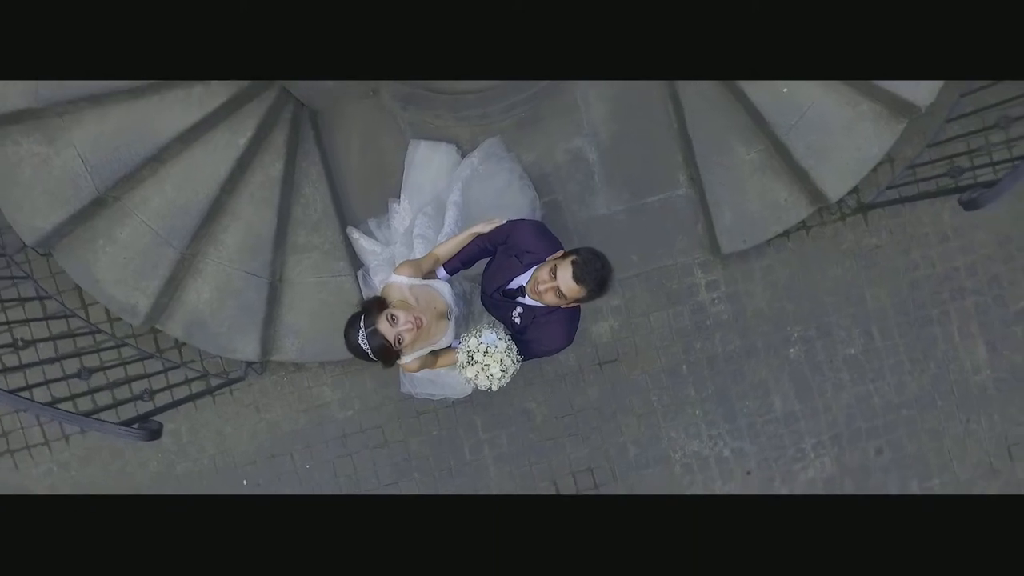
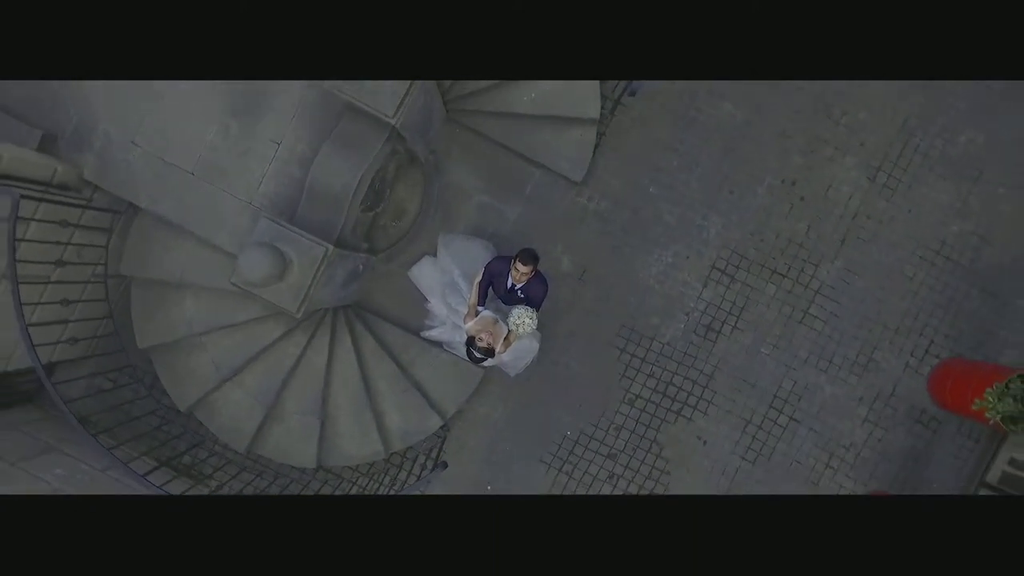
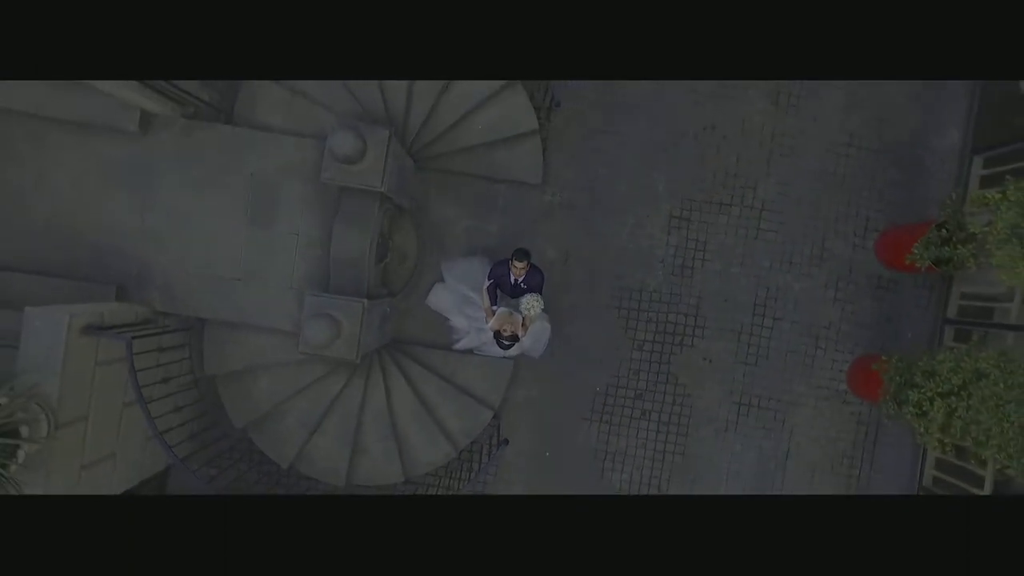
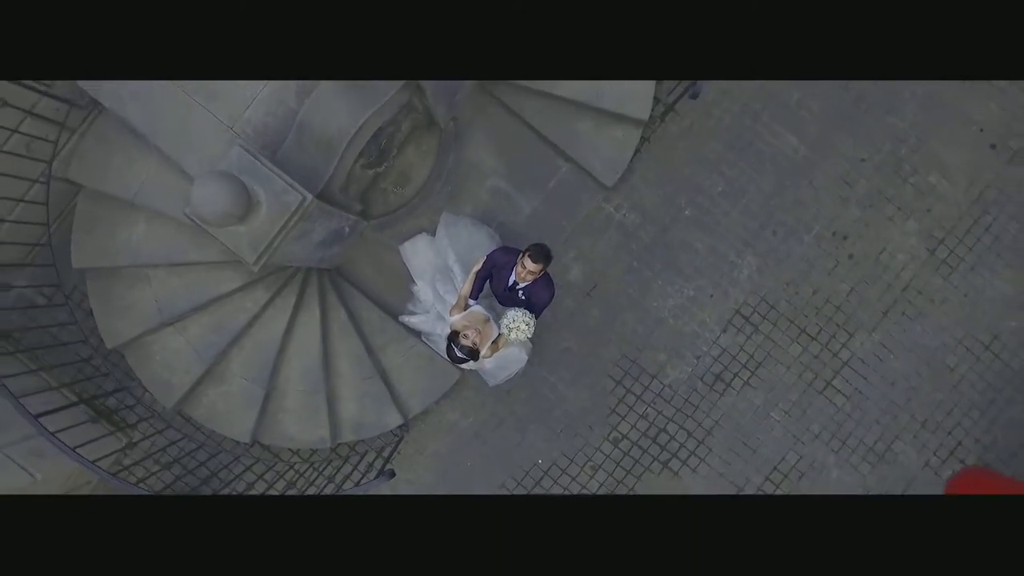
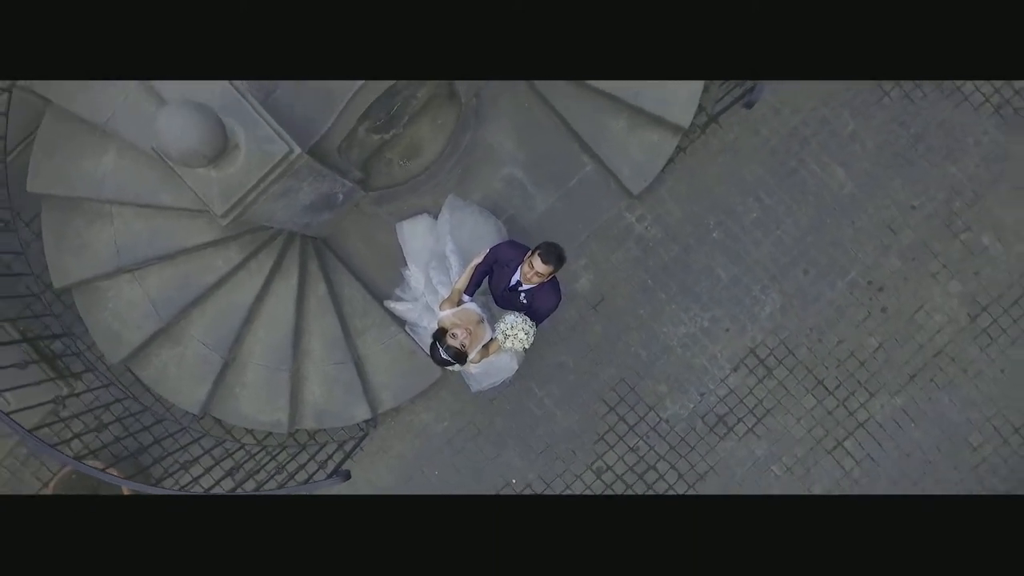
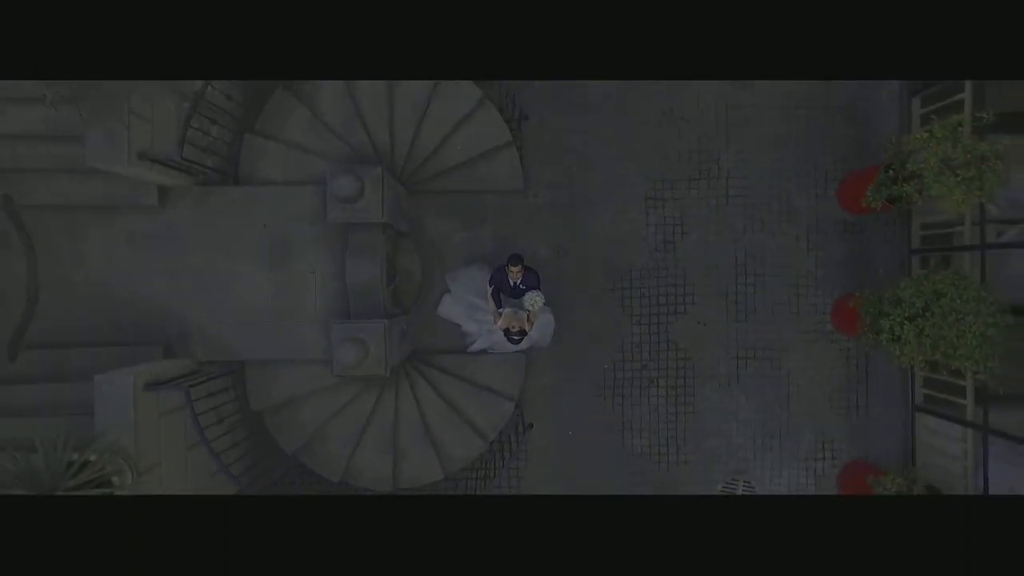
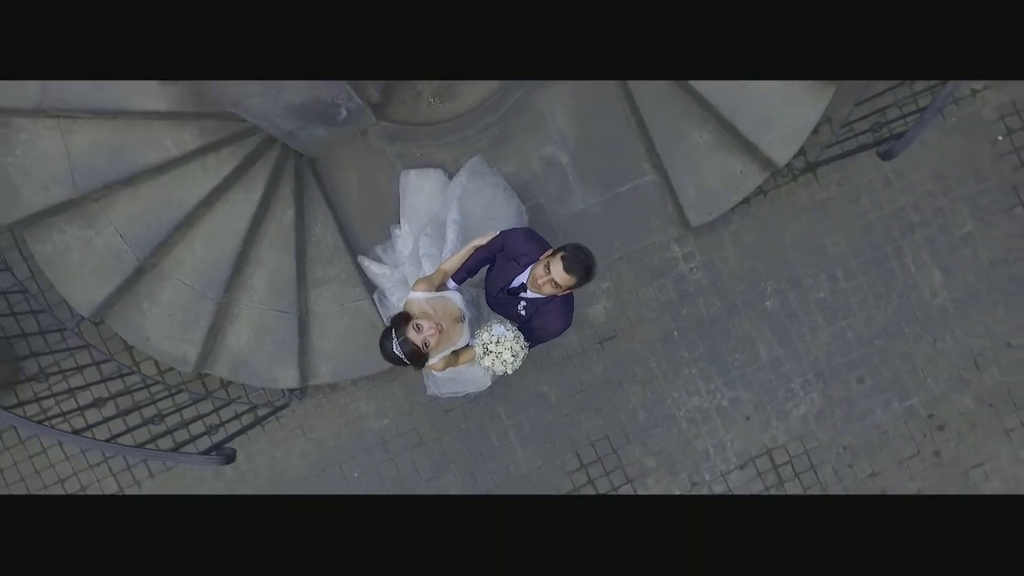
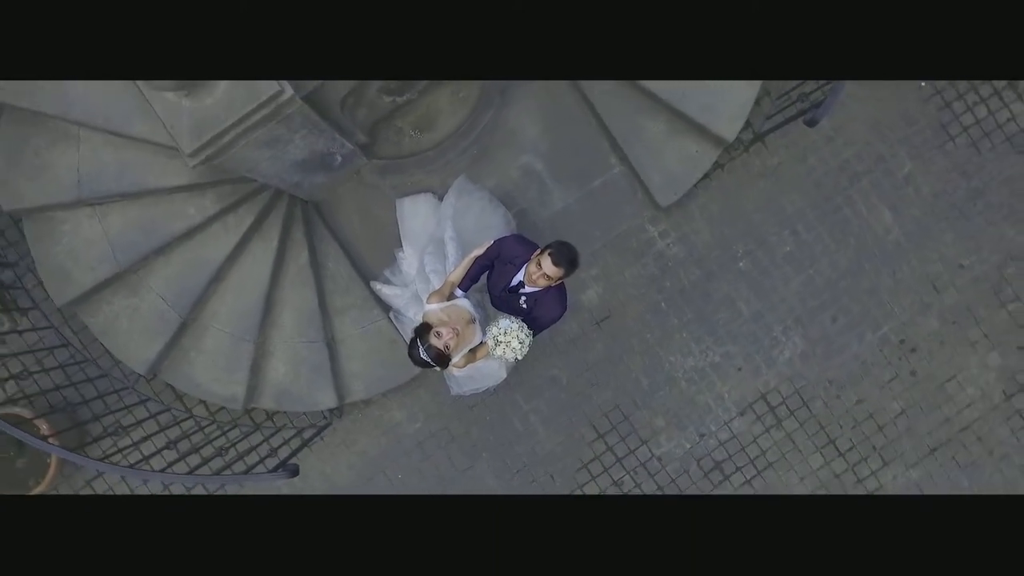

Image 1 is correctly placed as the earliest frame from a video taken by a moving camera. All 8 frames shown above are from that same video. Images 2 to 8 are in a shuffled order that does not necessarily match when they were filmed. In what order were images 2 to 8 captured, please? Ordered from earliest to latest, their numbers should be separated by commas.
7, 8, 5, 4, 2, 3, 6
